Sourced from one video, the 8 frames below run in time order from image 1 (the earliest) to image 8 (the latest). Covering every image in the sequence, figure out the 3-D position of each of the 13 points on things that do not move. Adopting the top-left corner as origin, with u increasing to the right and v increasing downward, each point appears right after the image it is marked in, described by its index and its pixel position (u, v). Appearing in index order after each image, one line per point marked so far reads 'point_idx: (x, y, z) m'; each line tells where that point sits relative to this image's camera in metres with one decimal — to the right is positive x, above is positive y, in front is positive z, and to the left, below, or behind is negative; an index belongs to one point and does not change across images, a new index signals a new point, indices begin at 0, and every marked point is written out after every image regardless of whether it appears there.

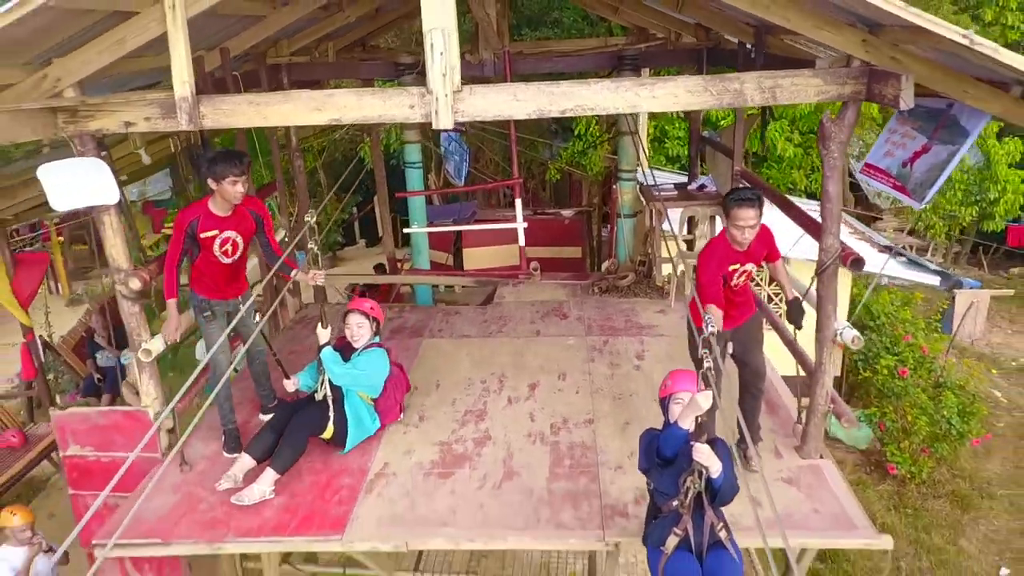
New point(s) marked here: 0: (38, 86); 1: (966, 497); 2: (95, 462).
0: (-1.8, +0.8, +3.0) m
1: (+3.7, -1.7, +6.5) m
2: (-1.8, -0.8, +3.6) m
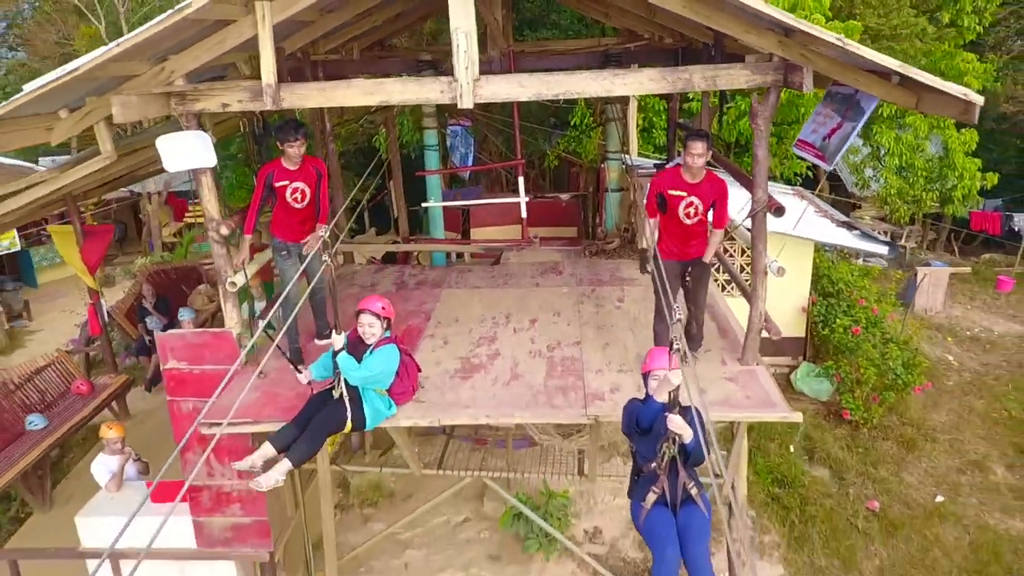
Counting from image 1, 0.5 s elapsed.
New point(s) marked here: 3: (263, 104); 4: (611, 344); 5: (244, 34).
0: (-1.8, +1.1, +4.0) m
1: (+3.7, -1.4, +7.4) m
2: (-1.8, -0.5, +4.5) m
3: (-1.2, +0.9, +4.0) m
4: (+0.6, -0.3, +4.6) m
5: (-1.3, +1.3, +3.9) m
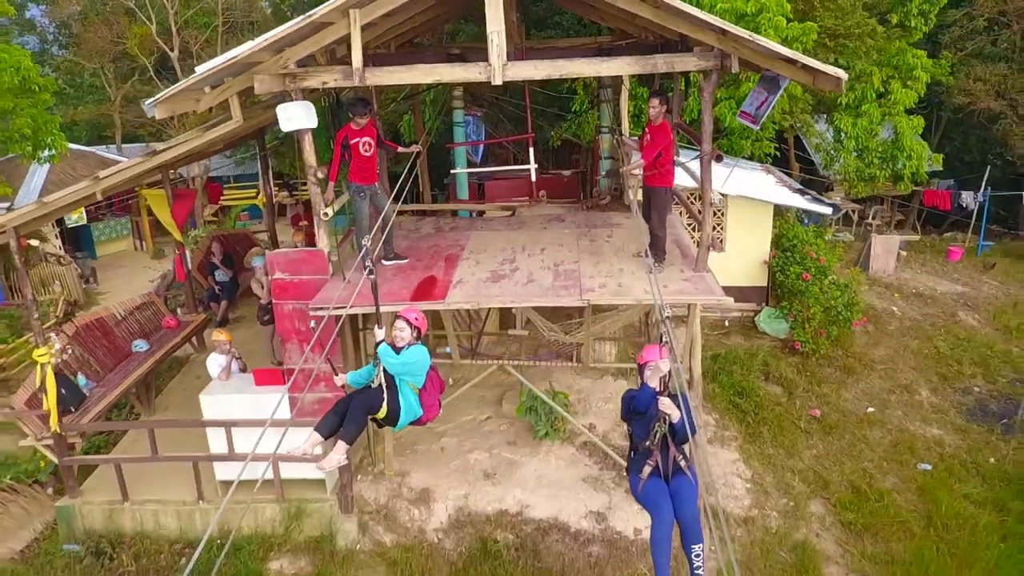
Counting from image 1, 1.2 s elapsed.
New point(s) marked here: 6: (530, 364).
0: (-1.7, +1.6, +5.6) m
1: (+3.8, -0.9, +9.0) m
2: (-1.7, +0.1, +6.1) m
3: (-1.1, +1.5, +5.7) m
4: (+0.7, +0.2, +6.2) m
5: (-1.2, +1.8, +5.5) m
6: (+0.2, -0.6, +7.0) m
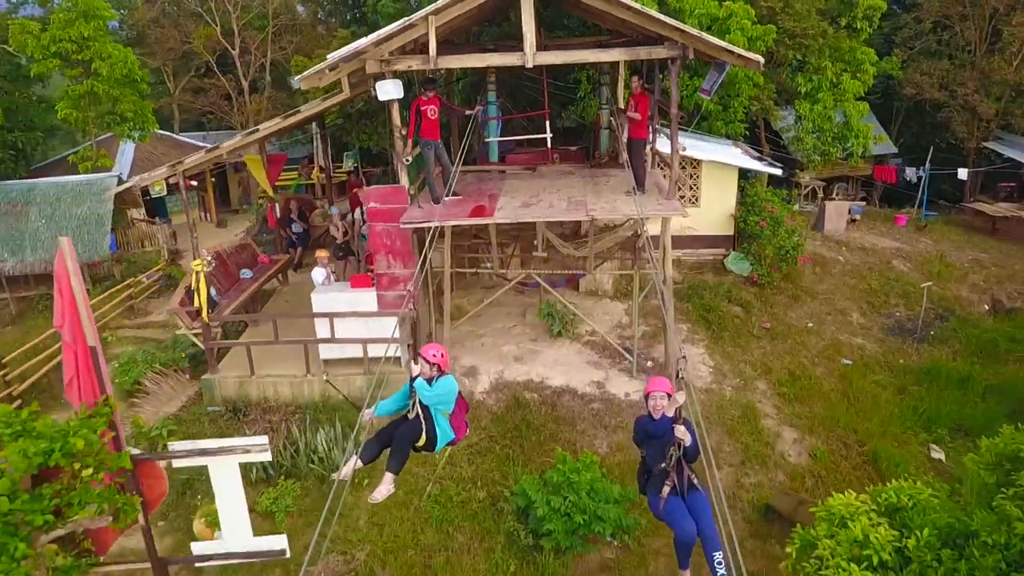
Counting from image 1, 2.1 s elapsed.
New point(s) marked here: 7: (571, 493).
0: (-1.4, +2.4, +8.1) m
1: (+4.1, -0.1, +11.5) m
2: (-1.4, +0.9, +8.6) m
3: (-0.8, +2.3, +8.1) m
4: (+1.0, +1.0, +8.7) m
5: (-0.9, +2.6, +8.0) m
6: (+0.4, +0.2, +9.5) m
7: (+0.6, -1.9, +7.4) m
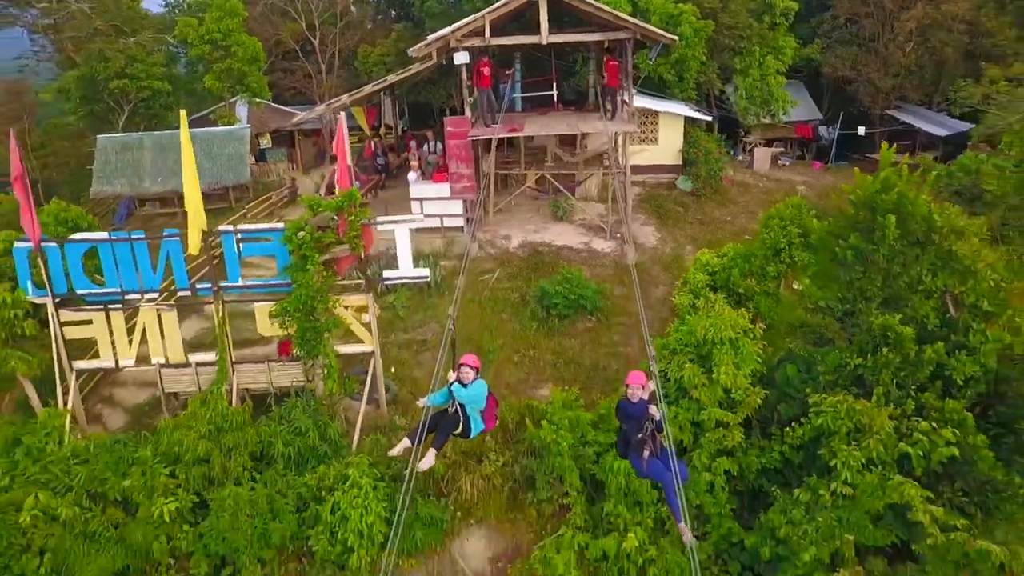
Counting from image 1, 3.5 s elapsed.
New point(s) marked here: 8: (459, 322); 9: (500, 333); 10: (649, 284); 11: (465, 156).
0: (-1.0, +4.3, +13.7) m
1: (+4.5, +1.8, +17.1) m
2: (-1.0, +2.8, +14.2) m
3: (-0.5, +4.2, +13.7) m
4: (+1.3, +2.9, +14.3) m
5: (-0.6, +4.5, +13.6) m
6: (+0.8, +2.1, +15.0) m
7: (+0.9, 0.0, +13.0) m
8: (-0.9, -0.5, +12.9) m
9: (-0.2, -0.7, +12.7) m
10: (+2.4, +0.1, +13.7) m
11: (-0.9, +2.4, +14.5) m
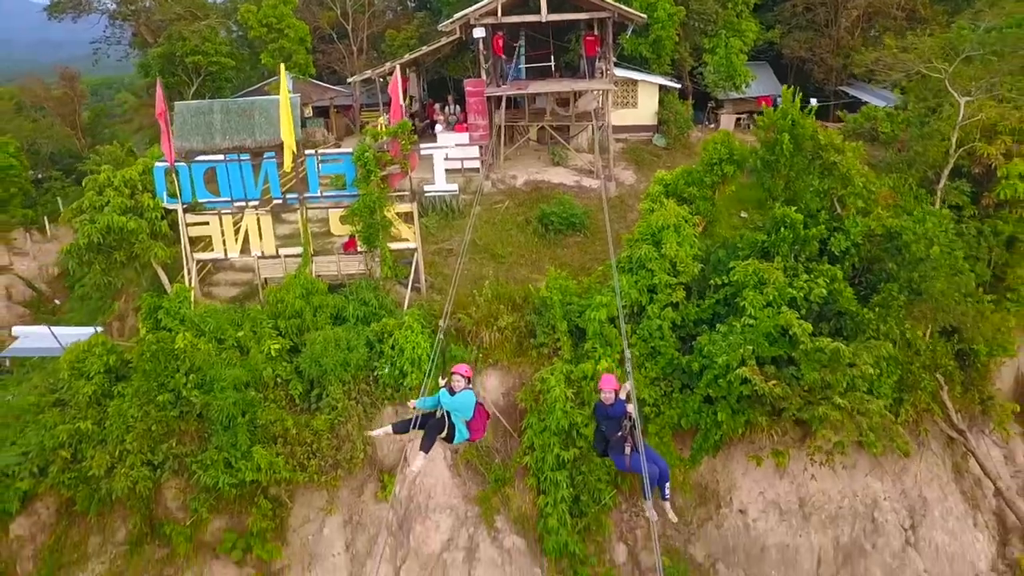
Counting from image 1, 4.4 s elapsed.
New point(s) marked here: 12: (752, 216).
0: (-0.9, +6.0, +17.5) m
1: (+4.6, +3.5, +20.9) m
2: (-0.9, +4.4, +18.1) m
3: (-0.3, +5.9, +17.6) m
4: (+1.5, +4.6, +18.1) m
5: (-0.4, +6.2, +17.4) m
6: (+1.0, +3.8, +18.9) m
7: (+1.1, +1.7, +16.8) m
8: (-0.7, +1.2, +16.8) m
9: (0.0, +1.0, +16.6) m
10: (+2.5, +1.7, +17.6) m
11: (-0.7, +4.0, +18.3) m
12: (+4.3, +1.1, +14.0) m
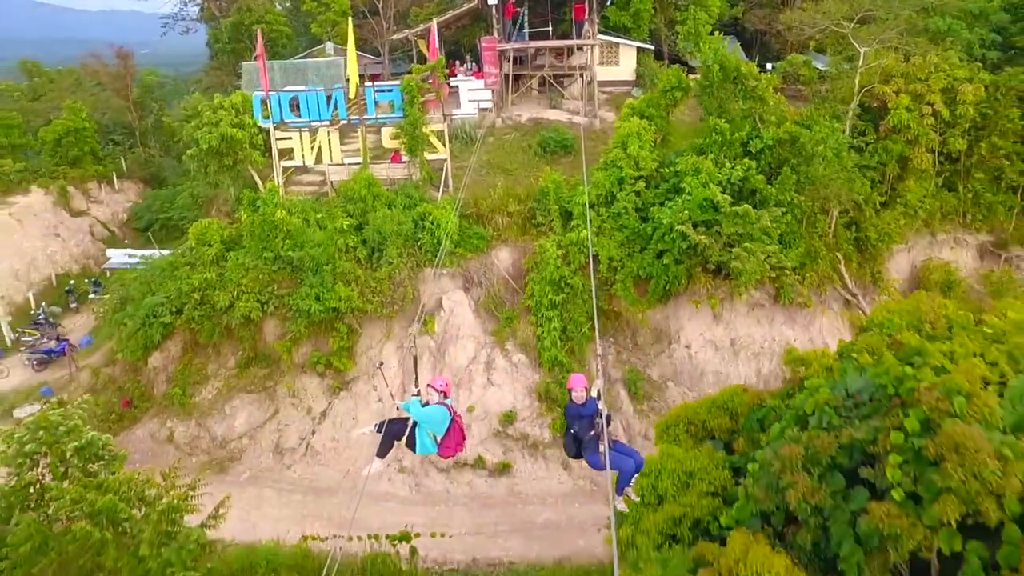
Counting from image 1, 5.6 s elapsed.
0: (-0.7, +8.5, +22.5) m
1: (+4.8, +6.0, +25.9) m
2: (-0.7, +6.9, +23.0) m
3: (-0.2, +8.4, +22.6) m
4: (+1.6, +7.1, +23.1) m
5: (-0.3, +8.7, +22.4) m
6: (+1.1, +6.3, +23.9) m
7: (+1.2, +4.2, +21.8) m
8: (-0.6, +3.7, +21.8) m
9: (+0.1, +3.5, +21.6) m
10: (+2.7, +4.2, +22.6) m
11: (-0.6, +6.5, +23.3) m
12: (+4.4, +3.6, +19.0) m
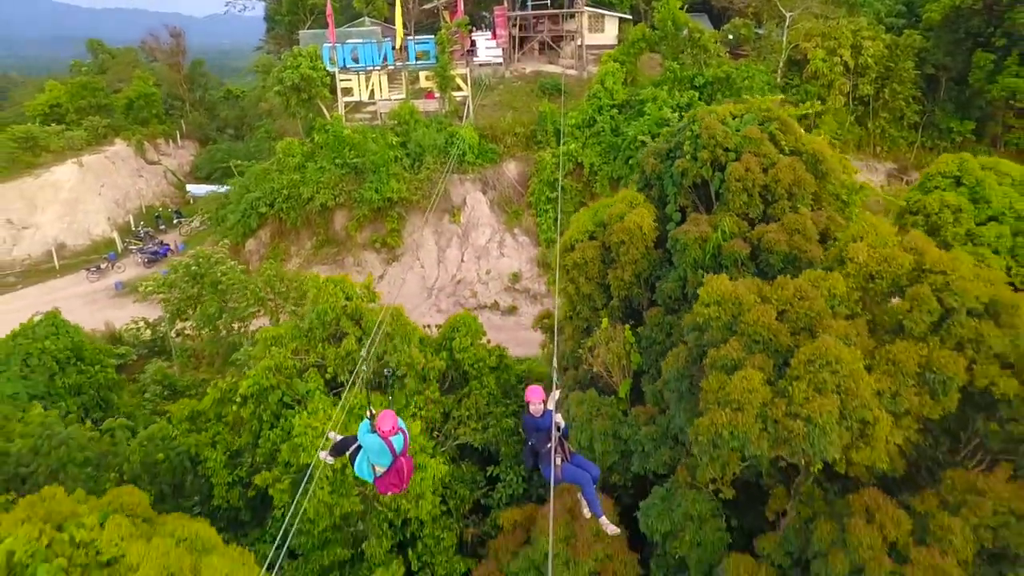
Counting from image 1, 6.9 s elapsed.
0: (-0.5, +11.5, +28.8) m
1: (+5.1, +9.1, +32.2) m
2: (-0.5, +10.0, +29.3) m
3: (+0.1, +11.4, +28.9) m
4: (+1.9, +10.2, +29.4) m
5: (0.0, +11.7, +28.7) m
6: (+1.4, +9.4, +30.2) m
7: (+1.4, +7.3, +28.1) m
8: (-0.3, +6.7, +28.1) m
9: (+0.3, +6.6, +27.9) m
10: (+2.9, +7.3, +28.9) m
11: (-0.3, +9.6, +29.6) m
12: (+4.6, +6.6, +25.3) m
